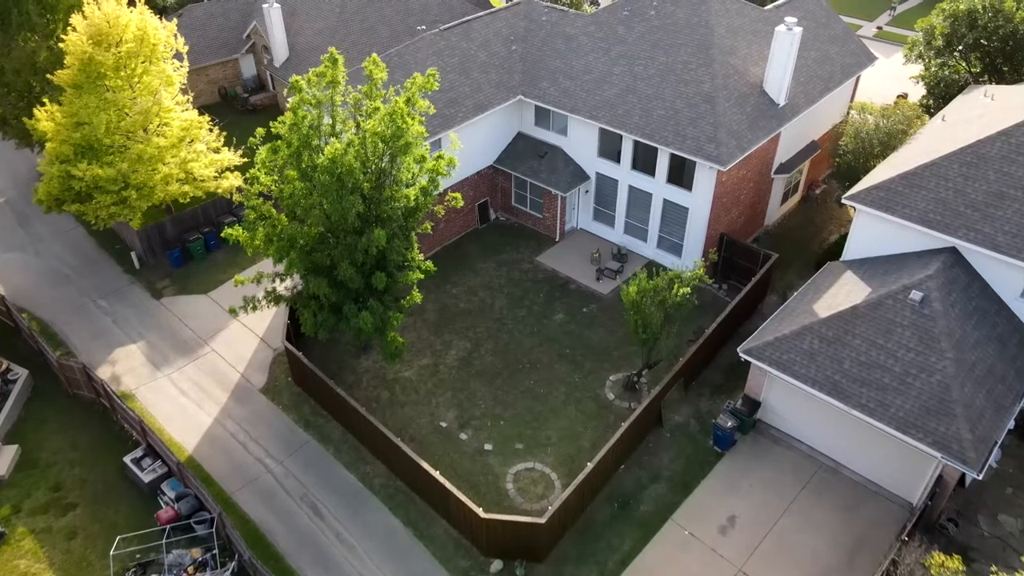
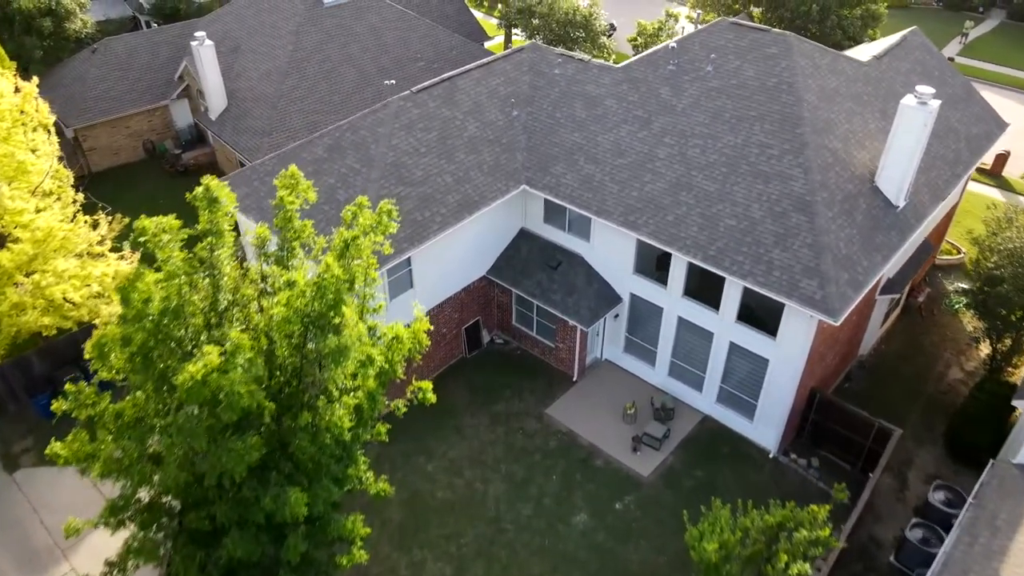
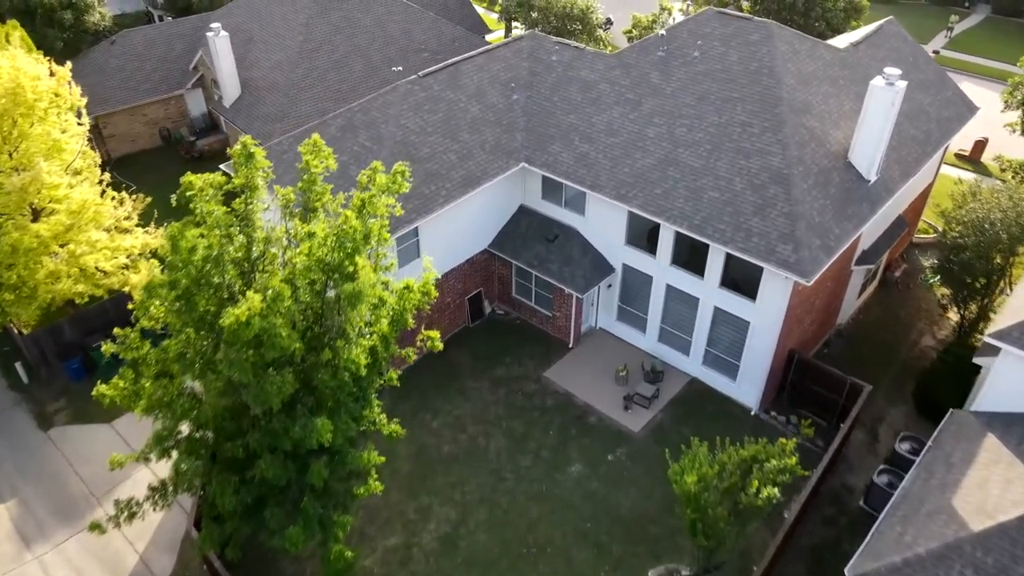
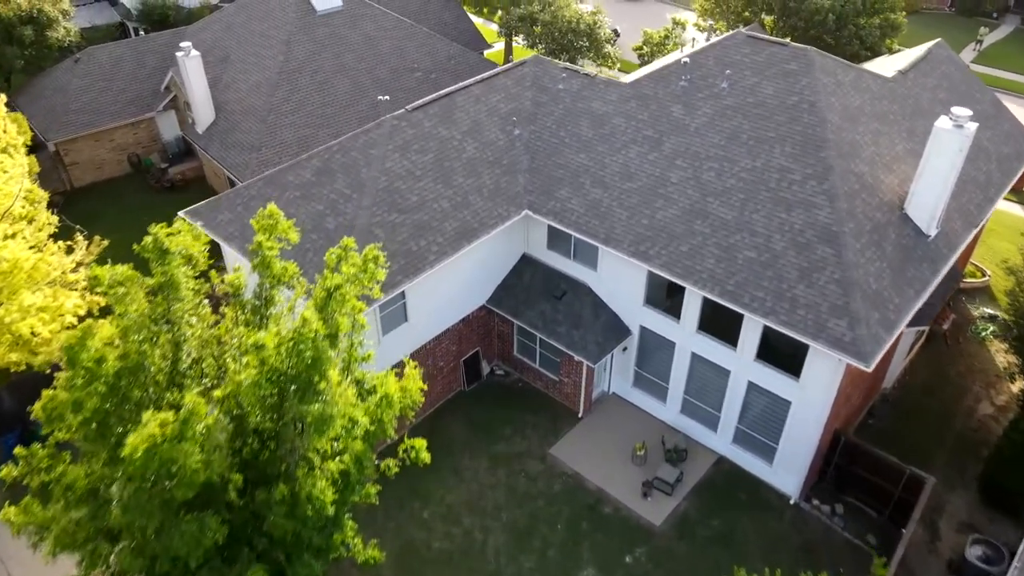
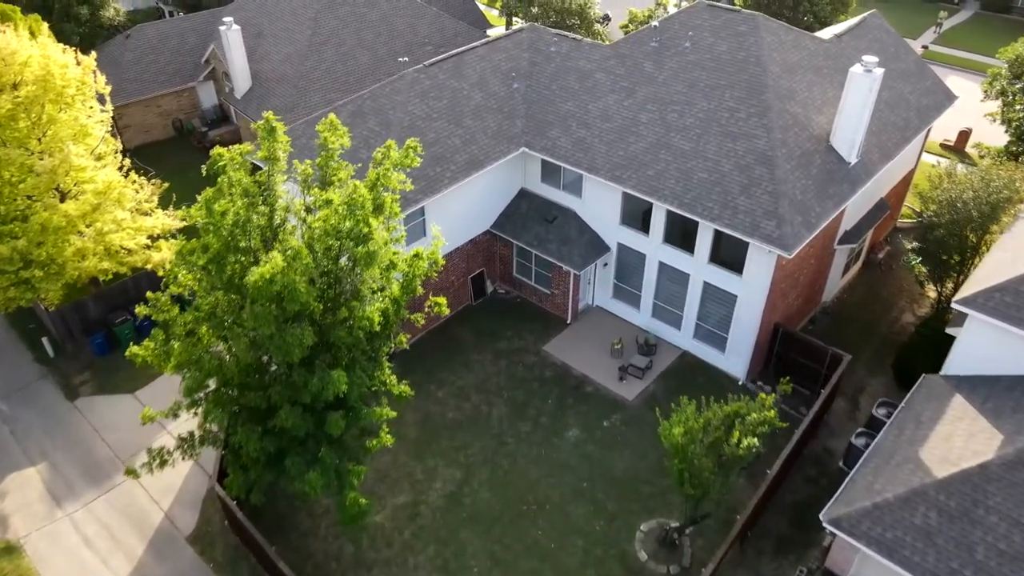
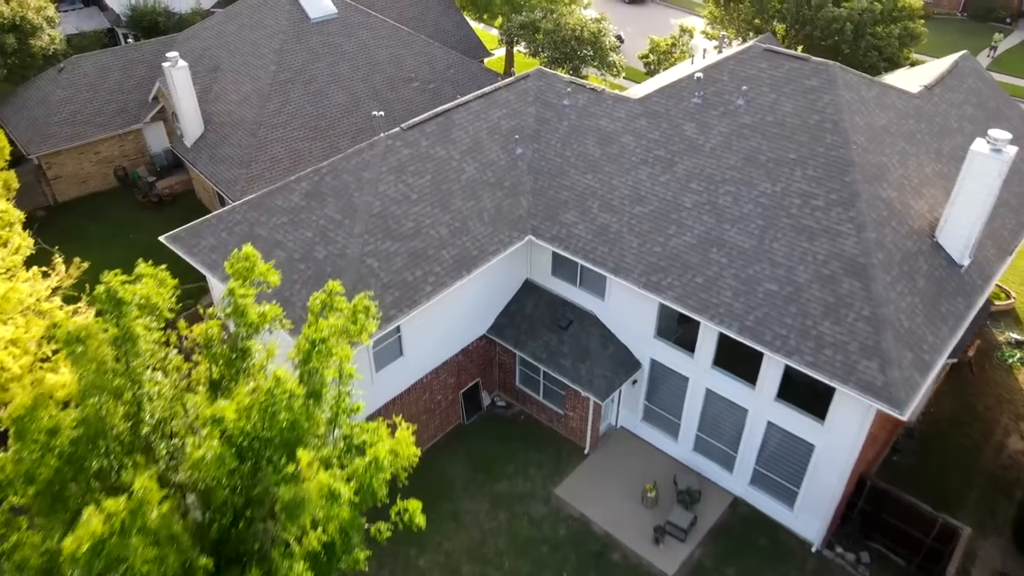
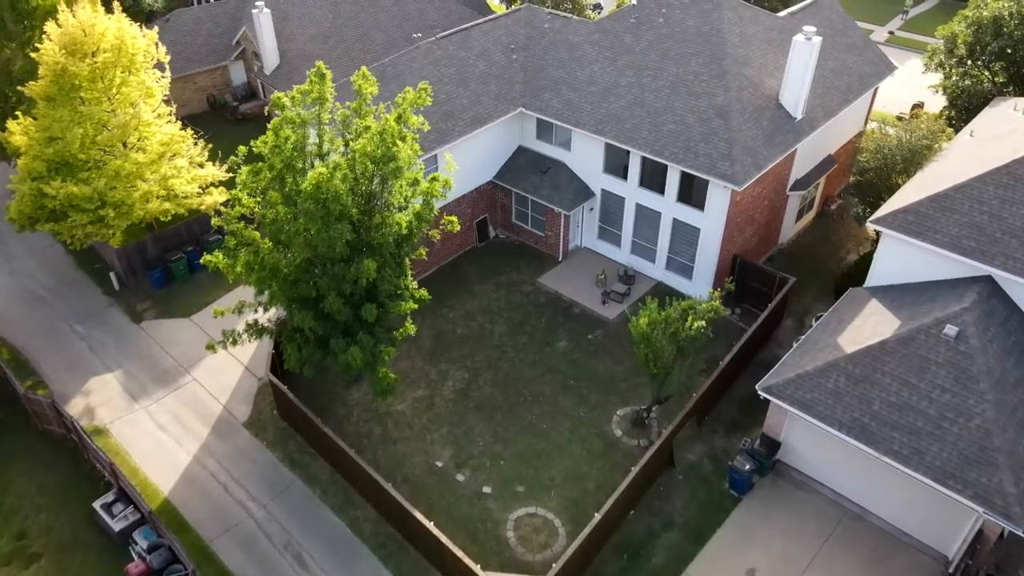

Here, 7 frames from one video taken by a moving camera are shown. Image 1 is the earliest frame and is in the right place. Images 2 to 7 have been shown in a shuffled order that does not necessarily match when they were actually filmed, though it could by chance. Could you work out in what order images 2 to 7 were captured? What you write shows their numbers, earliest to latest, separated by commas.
7, 5, 3, 2, 4, 6
